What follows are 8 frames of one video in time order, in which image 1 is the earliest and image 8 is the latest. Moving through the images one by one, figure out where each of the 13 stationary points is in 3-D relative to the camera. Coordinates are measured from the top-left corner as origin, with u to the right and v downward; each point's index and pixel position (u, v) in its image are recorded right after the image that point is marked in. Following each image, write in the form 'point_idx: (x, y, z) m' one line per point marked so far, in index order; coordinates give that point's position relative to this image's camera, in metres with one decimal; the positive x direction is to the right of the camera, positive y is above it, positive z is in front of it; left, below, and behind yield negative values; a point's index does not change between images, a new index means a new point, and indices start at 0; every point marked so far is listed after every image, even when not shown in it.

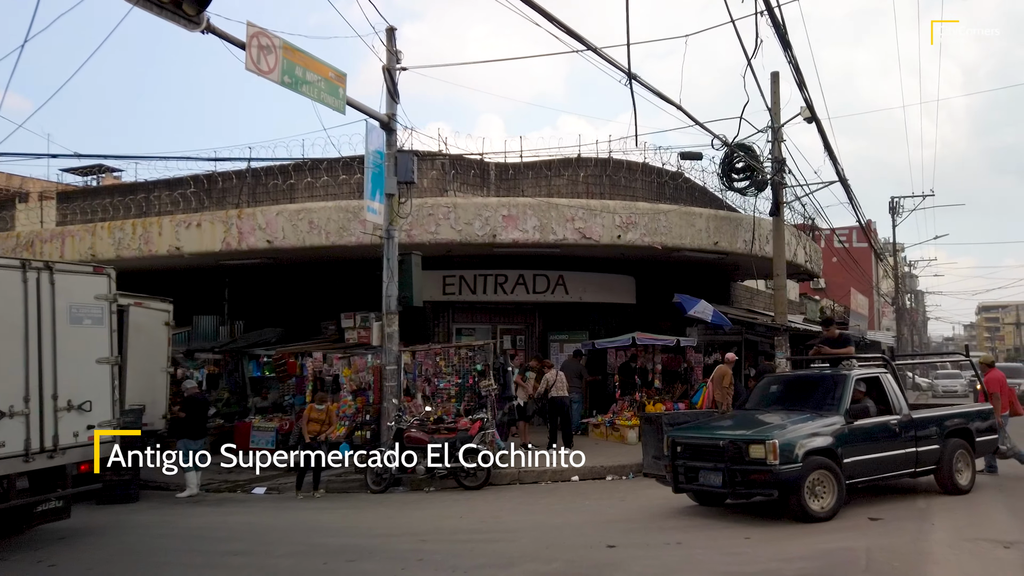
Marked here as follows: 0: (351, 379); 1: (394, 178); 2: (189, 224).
0: (-2.8, -1.6, +13.3) m
1: (-1.9, +1.7, +11.9) m
2: (-6.3, +1.2, +14.8) m
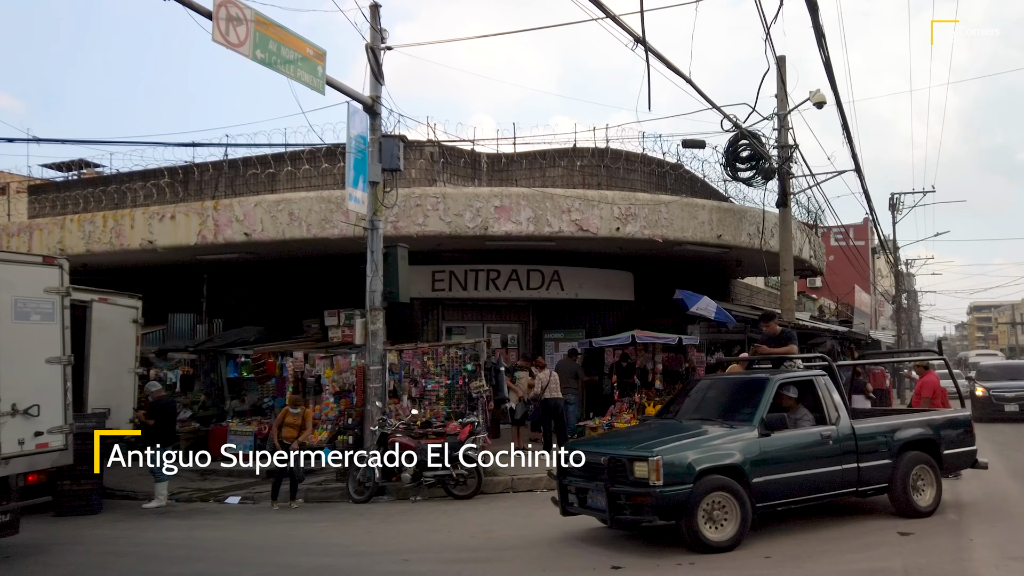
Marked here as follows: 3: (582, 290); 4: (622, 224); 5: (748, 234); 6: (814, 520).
0: (-2.9, -1.5, +12.5) m
1: (-2.0, +1.8, +11.1) m
2: (-6.4, +1.3, +14.0) m
3: (+1.3, 0.0, +14.7) m
4: (+1.9, +1.1, +13.0) m
5: (+4.4, +1.0, +14.3) m
6: (+3.0, -2.3, +7.7) m
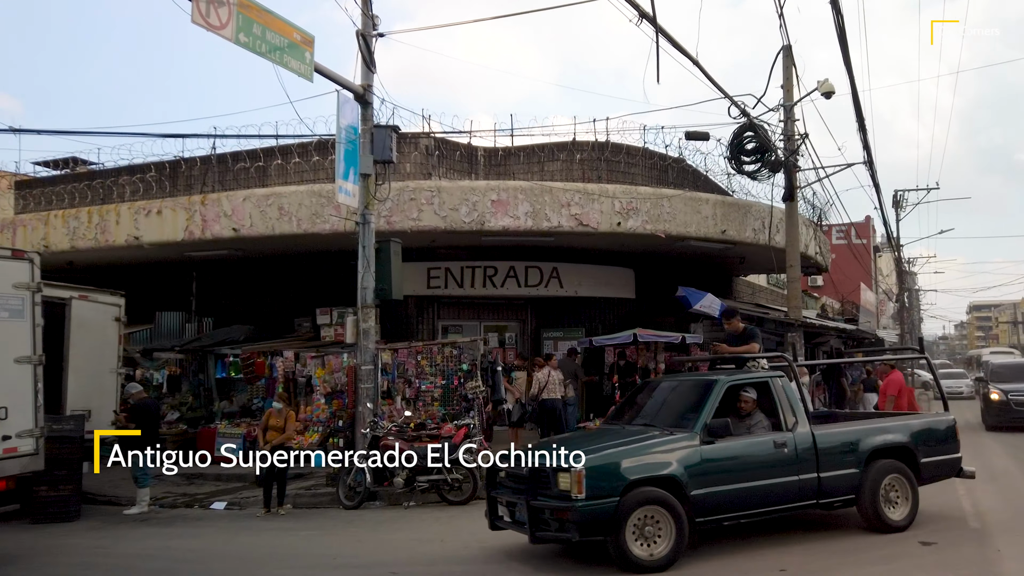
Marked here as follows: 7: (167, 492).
0: (-3.0, -1.5, +12.1) m
1: (-2.0, +1.9, +10.7) m
2: (-6.5, +1.4, +13.5) m
3: (+1.3, 0.0, +14.2) m
4: (+1.8, +1.1, +12.6) m
5: (+4.4, +1.1, +13.9) m
6: (+3.0, -2.3, +7.2) m
7: (-5.0, -3.0, +11.0) m
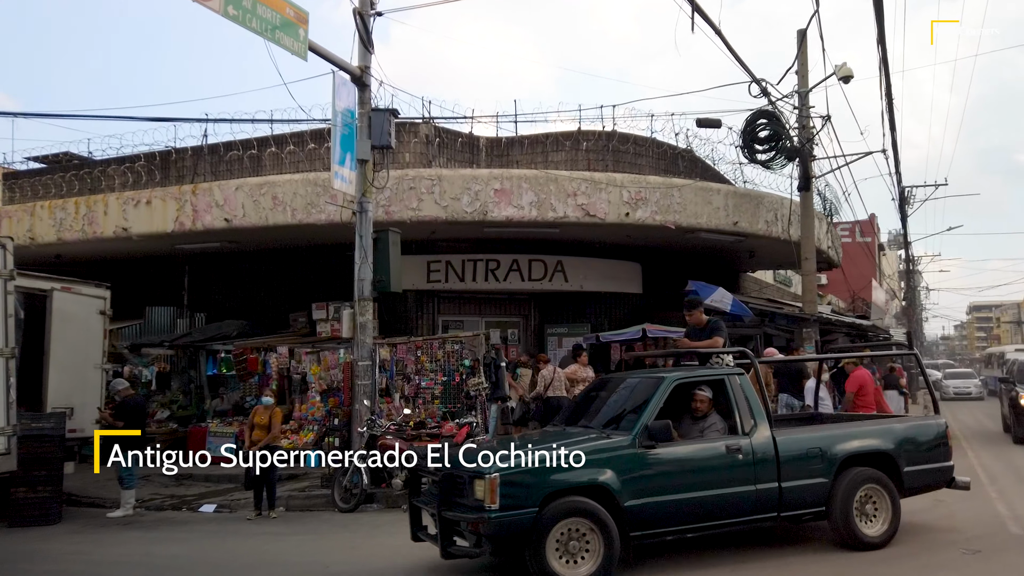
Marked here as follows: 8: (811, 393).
0: (-2.9, -1.4, +11.6) m
1: (-1.9, +2.0, +10.2) m
2: (-6.4, +1.5, +13.0) m
3: (+1.4, +0.1, +13.7) m
4: (+1.9, +1.3, +12.1) m
5: (+4.4, +1.2, +13.4) m
6: (+3.0, -2.2, +6.7) m
7: (-4.9, -2.8, +10.5) m
8: (+3.9, -1.4, +9.9) m
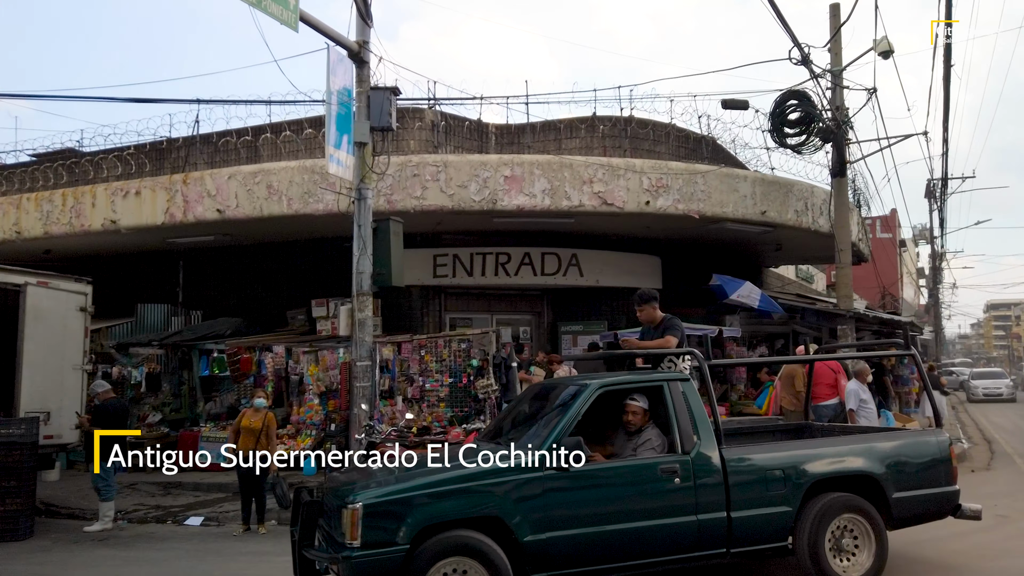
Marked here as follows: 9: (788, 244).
0: (-2.8, -1.3, +10.8) m
1: (-1.8, +2.0, +9.4) m
2: (-6.2, +1.5, +12.3) m
3: (+1.5, +0.2, +12.9) m
4: (+2.1, +1.3, +11.2) m
5: (+4.6, +1.3, +12.5) m
6: (+3.1, -2.1, +5.9) m
7: (-4.8, -2.8, +9.7) m
8: (+4.0, -1.3, +9.0) m
9: (+5.1, +0.8, +14.1) m
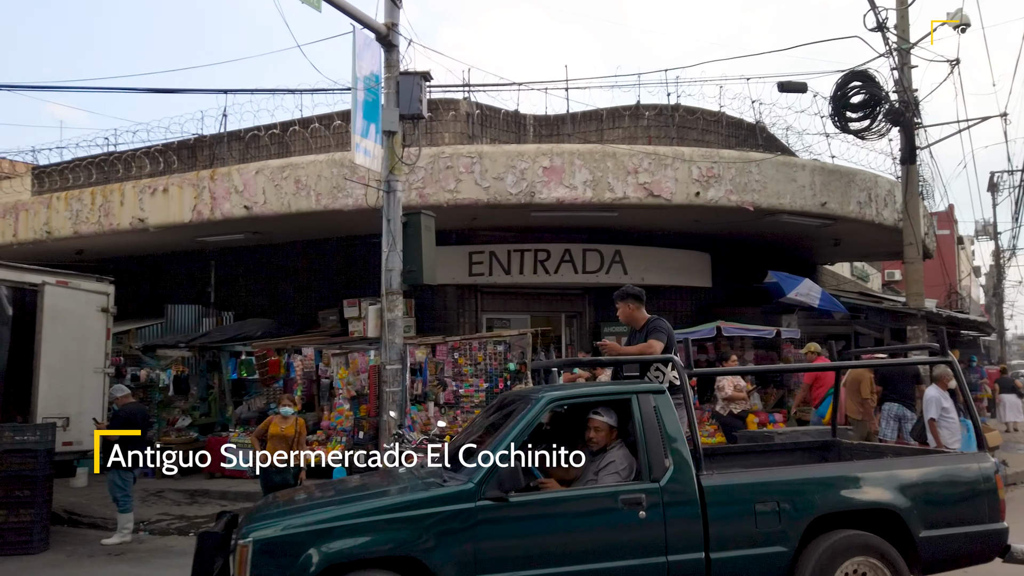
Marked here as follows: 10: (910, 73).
0: (-2.2, -1.3, +10.3) m
1: (-1.4, +2.1, +8.8) m
2: (-5.6, +1.5, +11.9) m
3: (+2.2, +0.2, +12.1) m
4: (+2.6, +1.4, +10.5) m
5: (+5.2, +1.3, +11.6) m
6: (+3.4, -2.1, +5.0) m
7: (-4.3, -2.8, +9.3) m
8: (+4.4, -1.2, +8.1) m
9: (+5.8, +0.9, +13.1) m
10: (+5.5, +3.0, +10.6) m
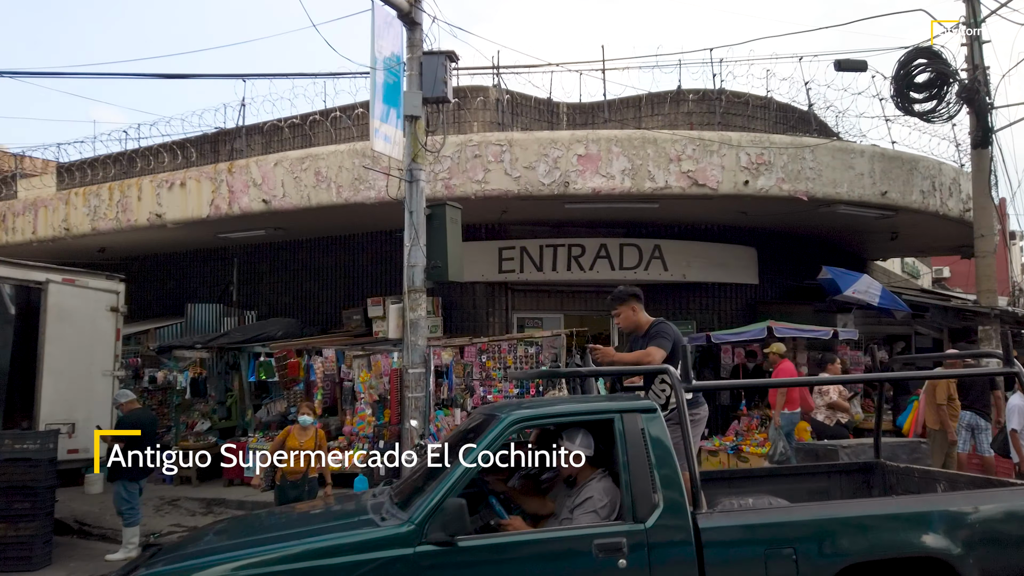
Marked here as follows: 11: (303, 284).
0: (-1.8, -1.3, +9.7) m
1: (-1.0, +2.1, +8.2) m
2: (-5.1, +1.6, +11.5) m
3: (+2.7, +0.3, +11.3) m
4: (+3.0, +1.4, +9.6) m
5: (+5.7, +1.3, +10.6) m
6: (+3.6, -2.0, +4.2) m
7: (-3.9, -2.7, +8.8) m
8: (+4.8, -1.2, +7.2) m
9: (+6.3, +0.9, +12.2) m
10: (+6.0, +3.0, +9.6) m
11: (-3.6, +0.1, +13.2) m
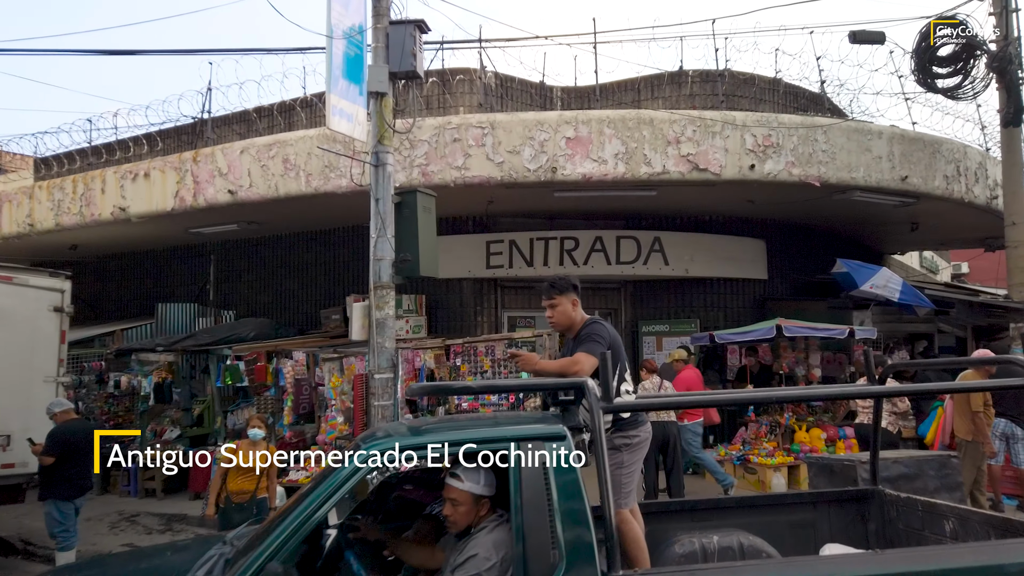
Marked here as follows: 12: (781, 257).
0: (-2.0, -1.2, +8.9) m
1: (-1.2, +2.1, +7.3) m
2: (-5.3, +1.6, +10.7) m
3: (+2.5, +0.3, +10.5) m
4: (+2.8, +1.5, +8.8) m
5: (+5.5, +1.4, +9.7) m
6: (+3.3, -2.0, +3.3) m
7: (-4.1, -2.7, +8.0) m
8: (+4.5, -1.1, +6.3) m
9: (+6.2, +1.0, +11.3) m
10: (+5.8, +3.1, +8.7) m
11: (-3.7, +0.1, +12.5) m
12: (+4.1, +0.5, +11.7) m
